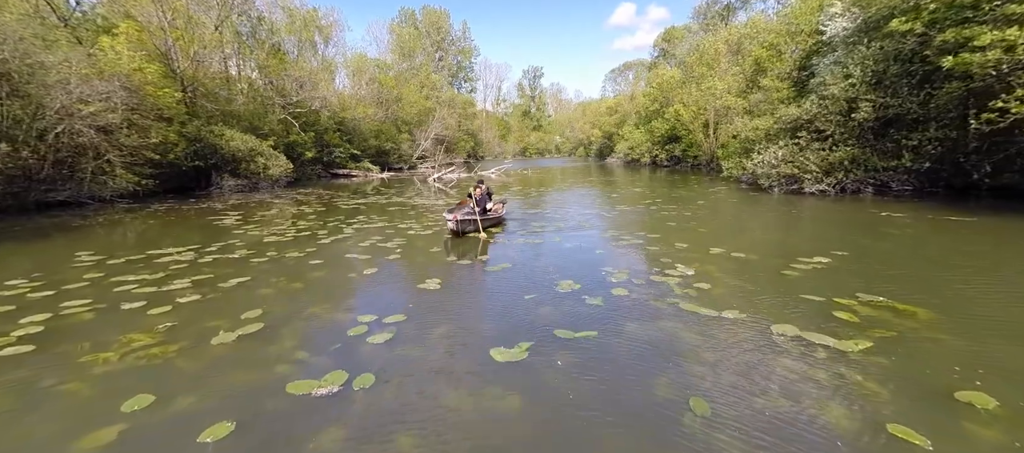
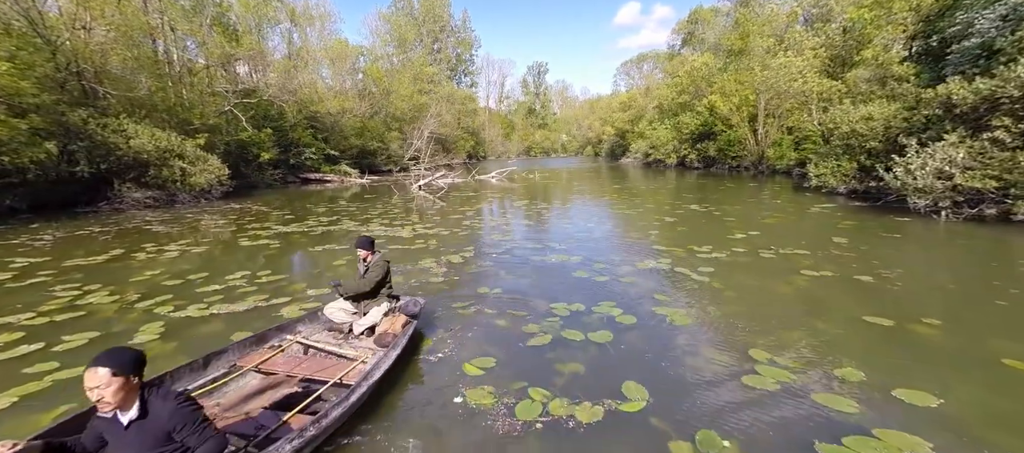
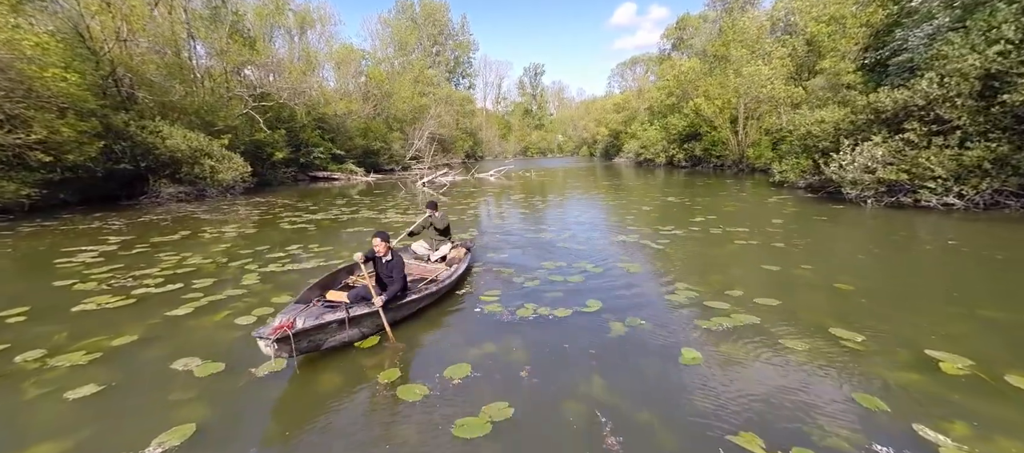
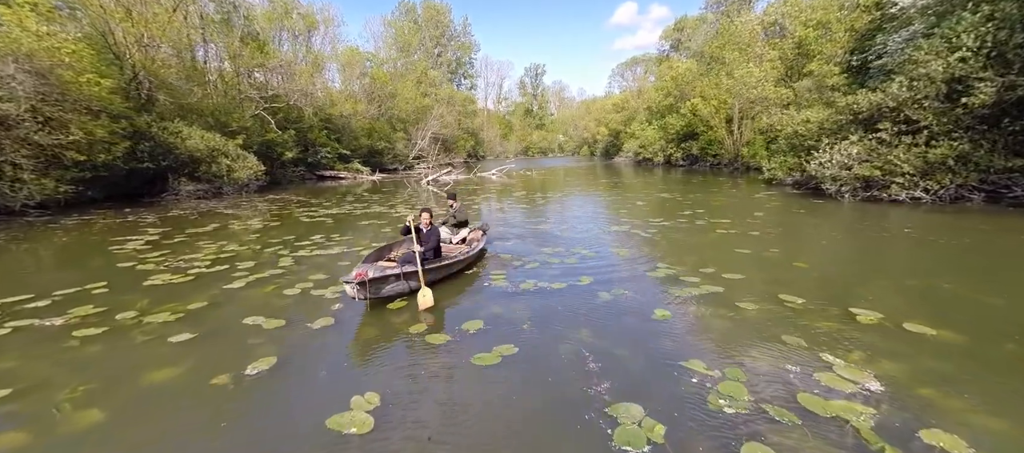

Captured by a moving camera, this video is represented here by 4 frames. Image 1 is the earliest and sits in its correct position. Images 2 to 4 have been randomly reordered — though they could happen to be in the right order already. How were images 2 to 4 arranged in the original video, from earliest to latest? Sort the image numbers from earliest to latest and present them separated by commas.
4, 3, 2
